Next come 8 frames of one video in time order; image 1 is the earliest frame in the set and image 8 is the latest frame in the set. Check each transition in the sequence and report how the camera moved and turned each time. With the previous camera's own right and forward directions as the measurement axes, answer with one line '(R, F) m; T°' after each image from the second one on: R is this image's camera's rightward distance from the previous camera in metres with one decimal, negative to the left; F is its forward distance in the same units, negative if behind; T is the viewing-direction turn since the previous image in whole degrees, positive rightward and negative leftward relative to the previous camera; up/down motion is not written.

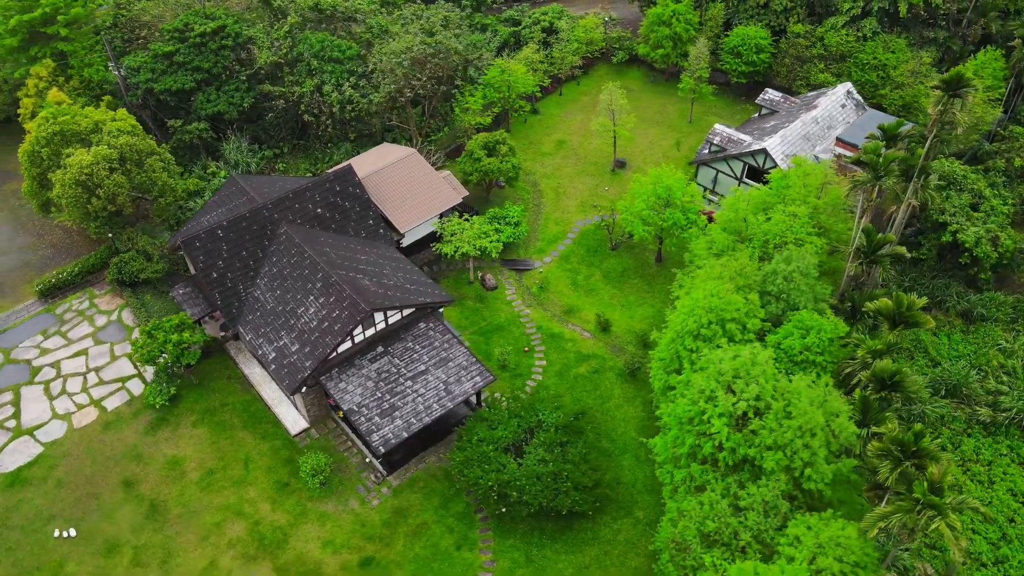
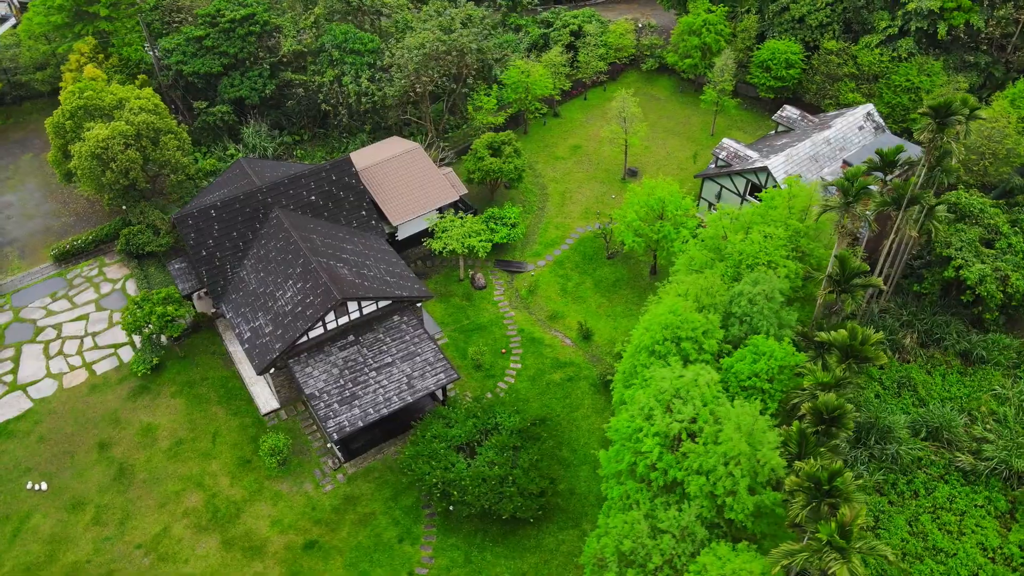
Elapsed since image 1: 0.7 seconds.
(+4.0, +0.2) m; -5°
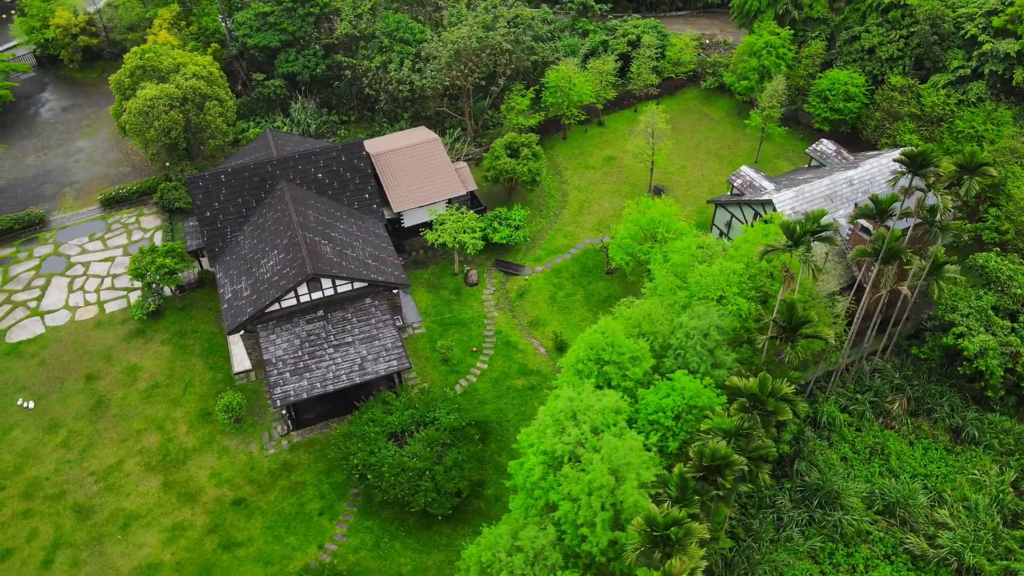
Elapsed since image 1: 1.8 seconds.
(+6.4, +0.5) m; -9°
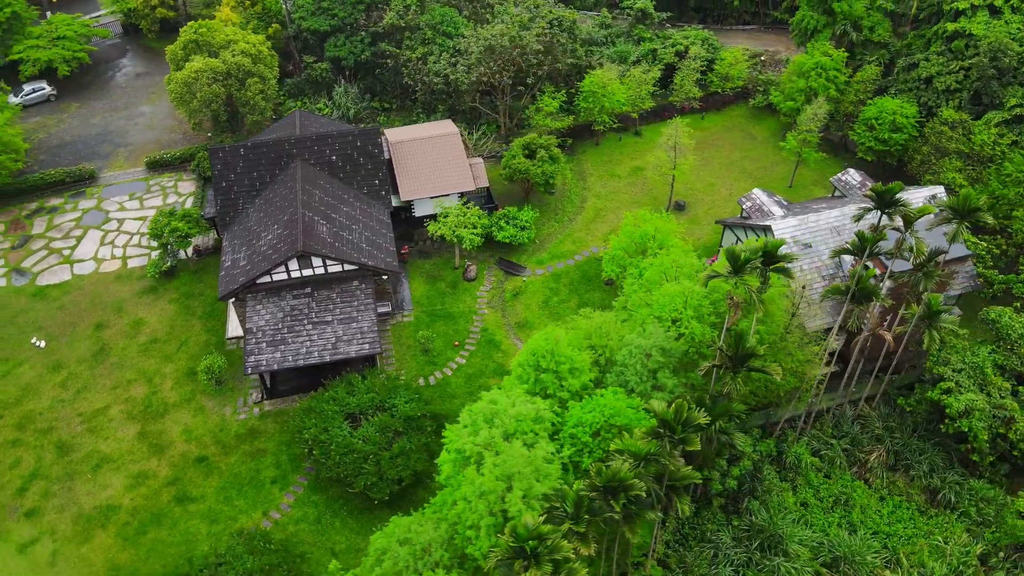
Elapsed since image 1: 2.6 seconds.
(+4.9, +0.3) m; -7°
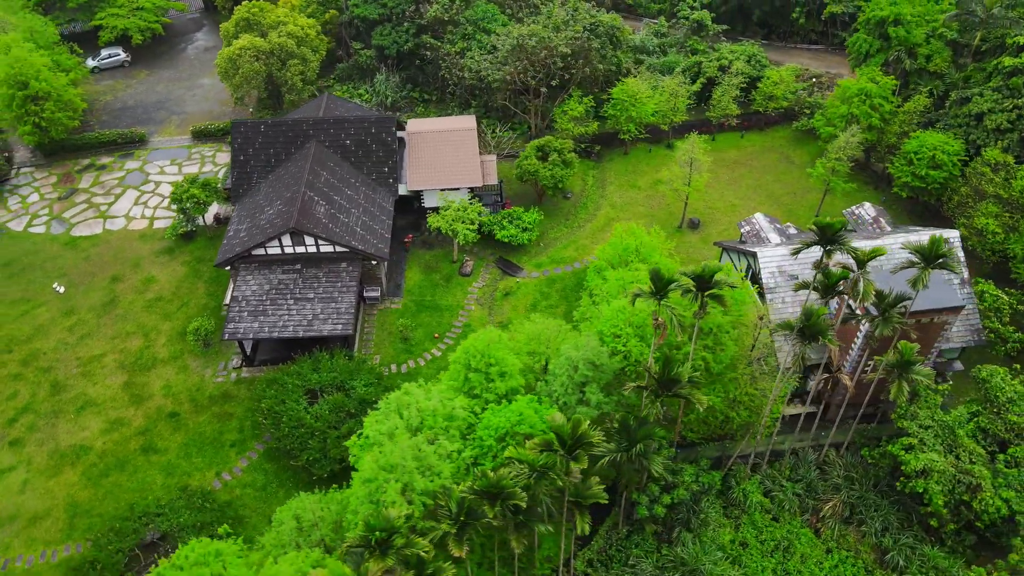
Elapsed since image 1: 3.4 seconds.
(+5.1, +0.3) m; -7°
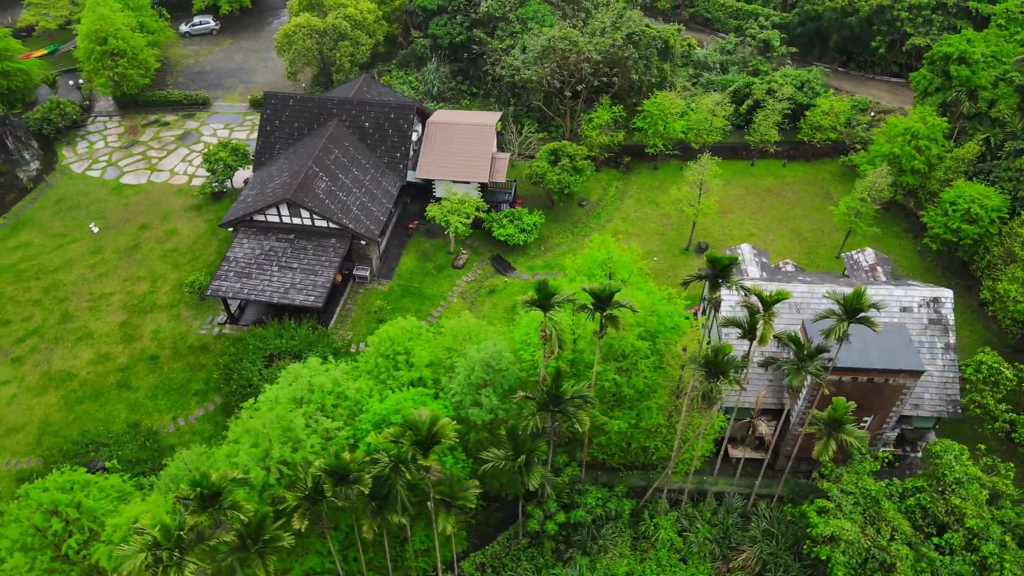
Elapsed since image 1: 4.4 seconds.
(+6.6, +0.5) m; -9°
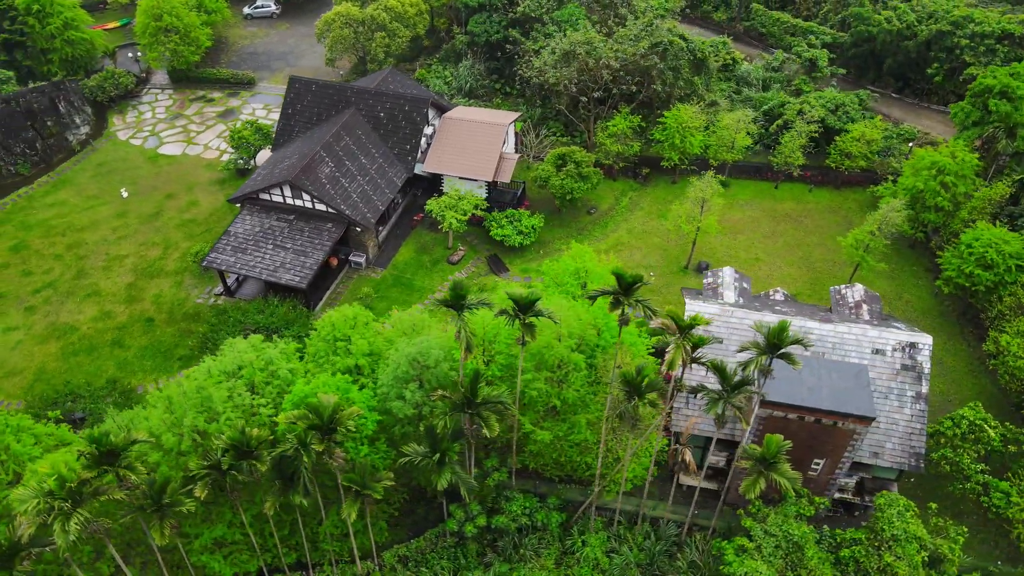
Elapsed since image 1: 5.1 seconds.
(+4.7, +0.3) m; -6°
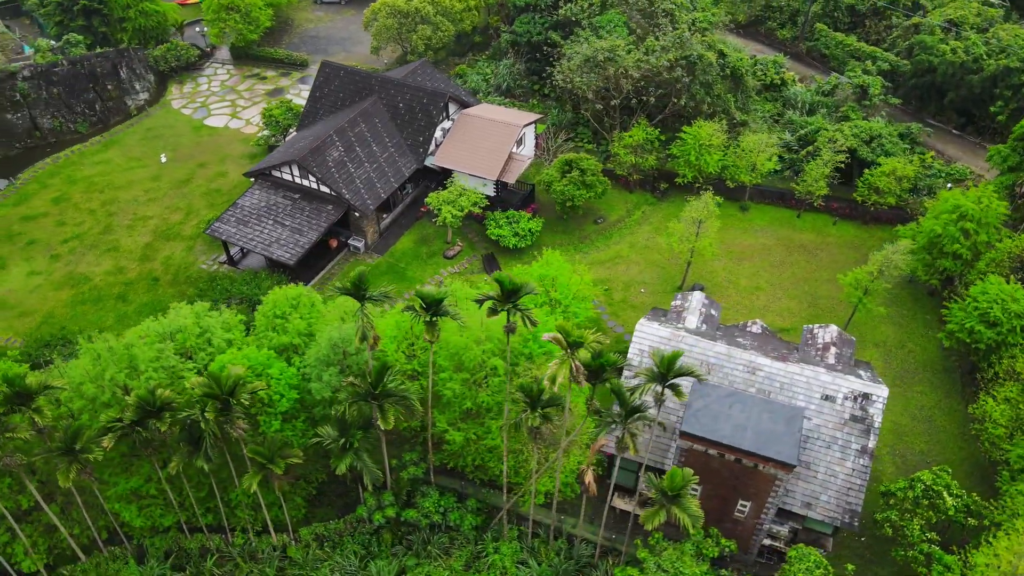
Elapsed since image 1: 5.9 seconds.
(+5.4, +0.4) m; -7°
